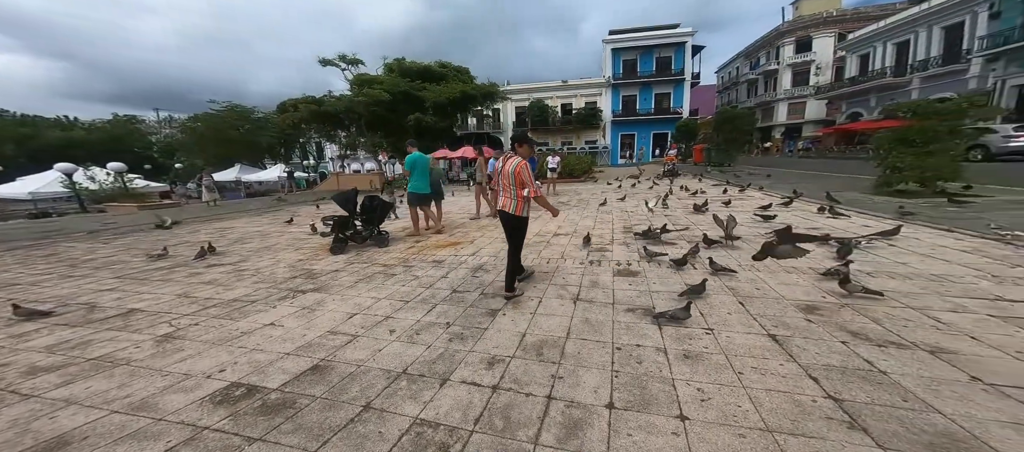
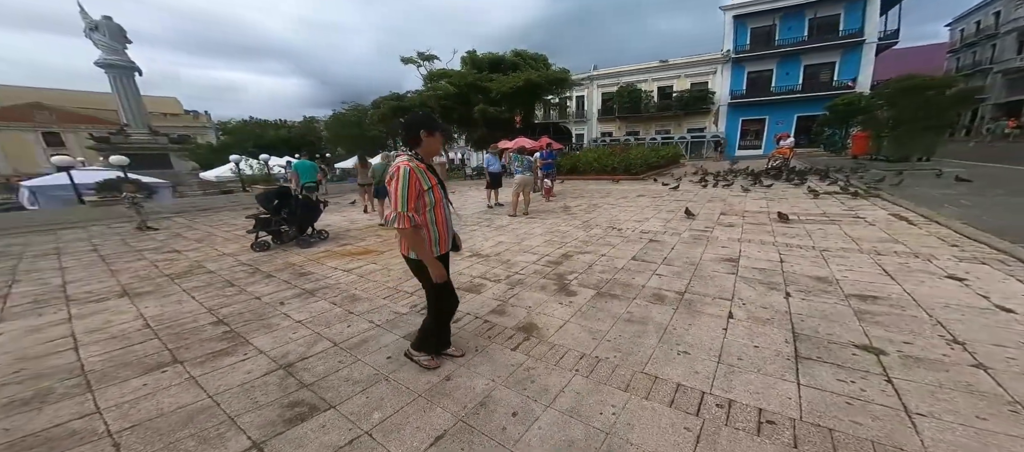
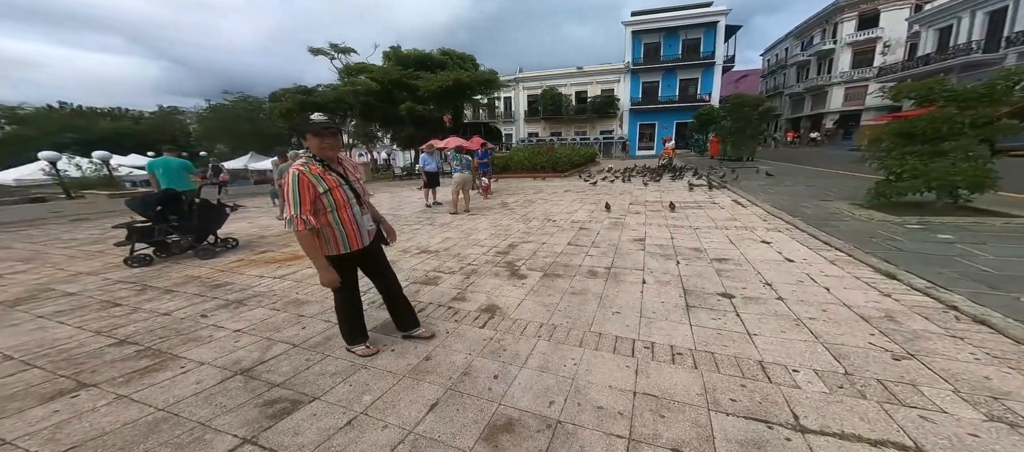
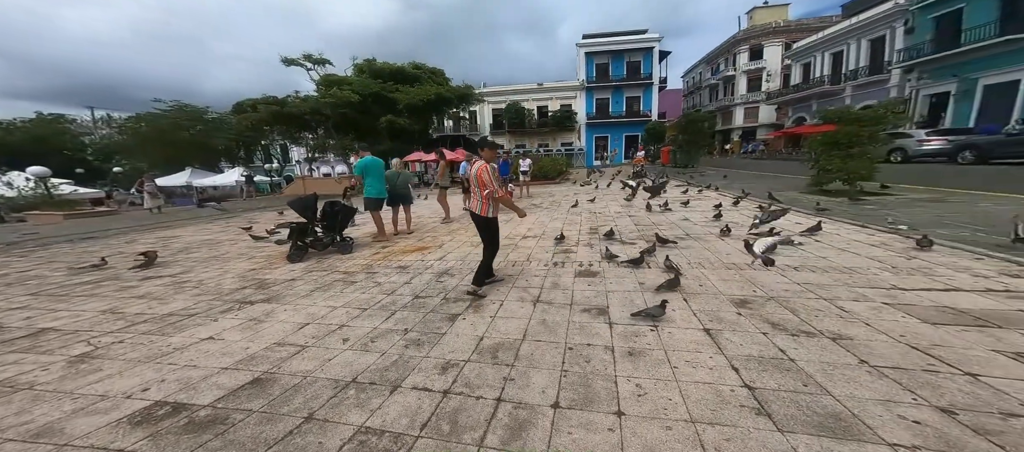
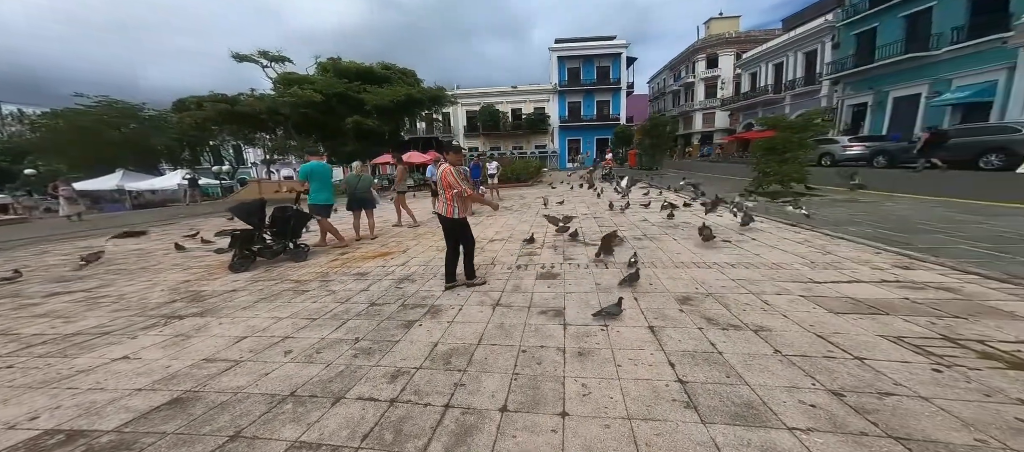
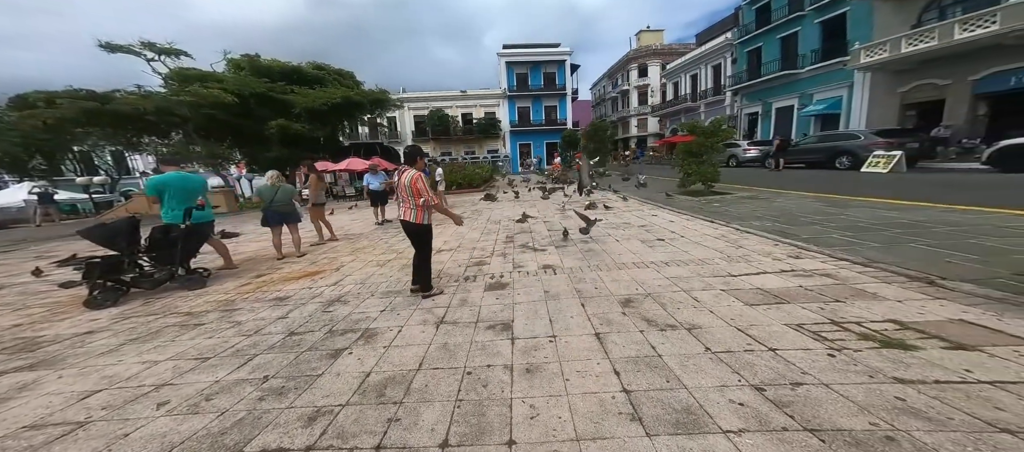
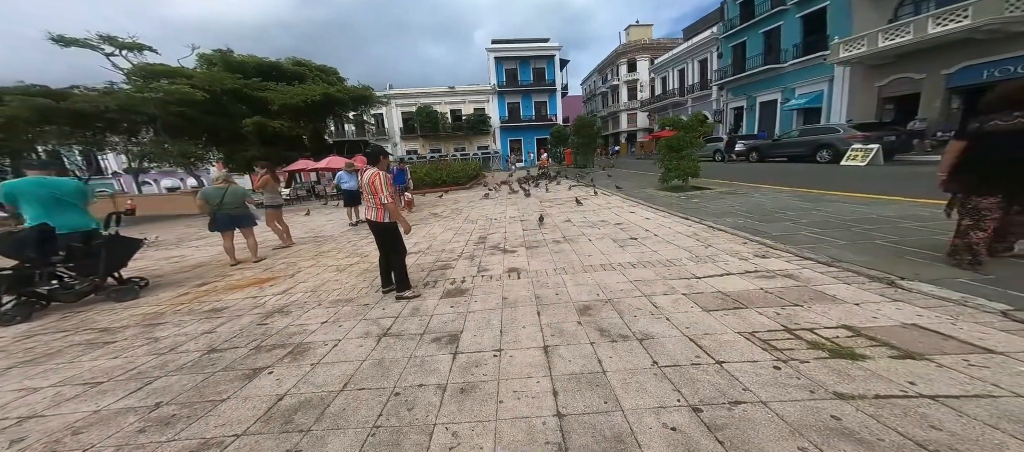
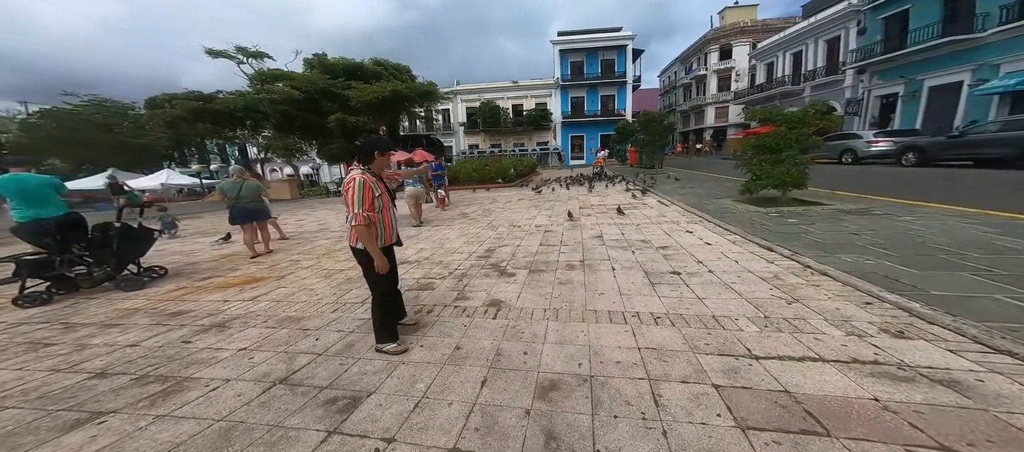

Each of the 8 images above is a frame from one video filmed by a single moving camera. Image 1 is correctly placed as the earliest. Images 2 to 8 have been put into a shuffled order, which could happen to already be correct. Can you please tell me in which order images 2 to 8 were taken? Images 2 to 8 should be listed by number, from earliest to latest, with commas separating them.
4, 5, 6, 7, 8, 3, 2
